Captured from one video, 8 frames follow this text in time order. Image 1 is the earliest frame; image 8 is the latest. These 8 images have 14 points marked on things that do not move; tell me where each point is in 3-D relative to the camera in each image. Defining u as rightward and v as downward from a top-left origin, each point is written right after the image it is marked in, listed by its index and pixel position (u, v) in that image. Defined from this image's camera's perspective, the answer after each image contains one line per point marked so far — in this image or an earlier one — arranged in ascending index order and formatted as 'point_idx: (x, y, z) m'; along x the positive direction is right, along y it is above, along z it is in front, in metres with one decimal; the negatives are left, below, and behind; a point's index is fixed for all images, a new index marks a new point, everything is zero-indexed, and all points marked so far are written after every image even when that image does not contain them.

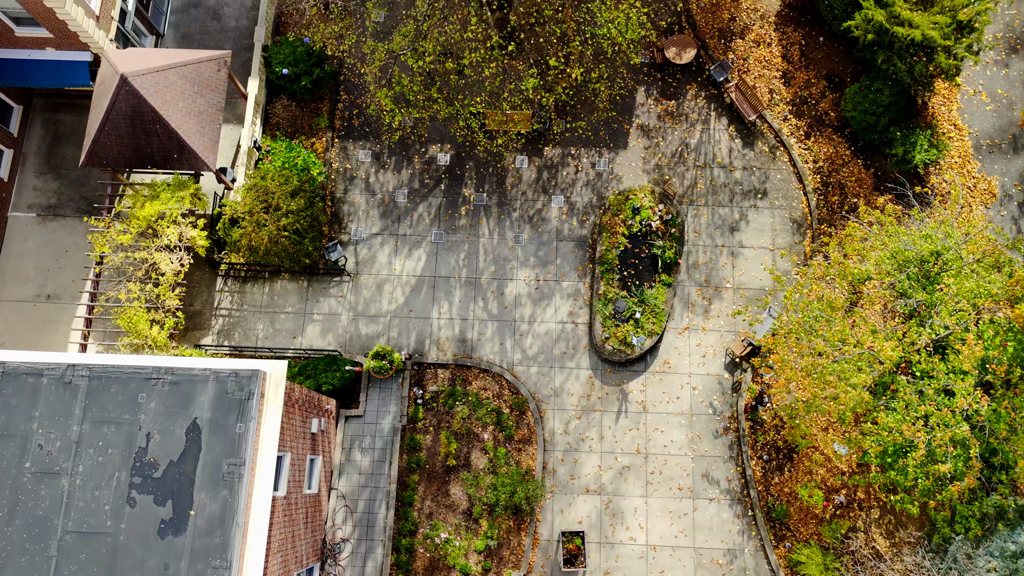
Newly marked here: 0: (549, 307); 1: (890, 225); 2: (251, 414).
0: (+1.1, -0.6, +18.4) m
1: (+9.0, +1.6, +14.2) m
2: (-5.1, -2.6, +11.3) m
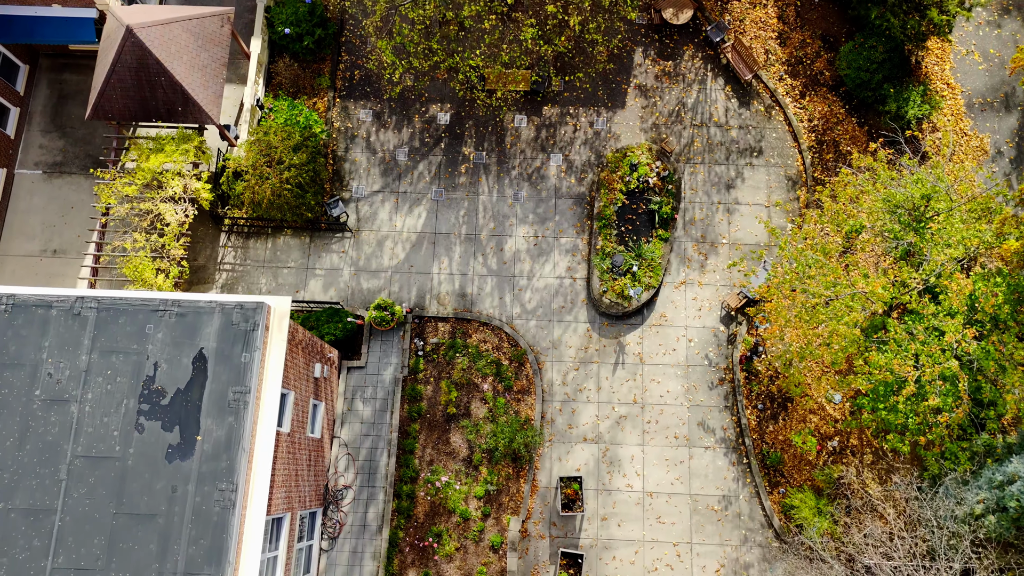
0: (+1.1, +0.8, +18.7) m
1: (+8.9, +2.9, +14.5) m
2: (-5.1, -1.2, +11.6) m
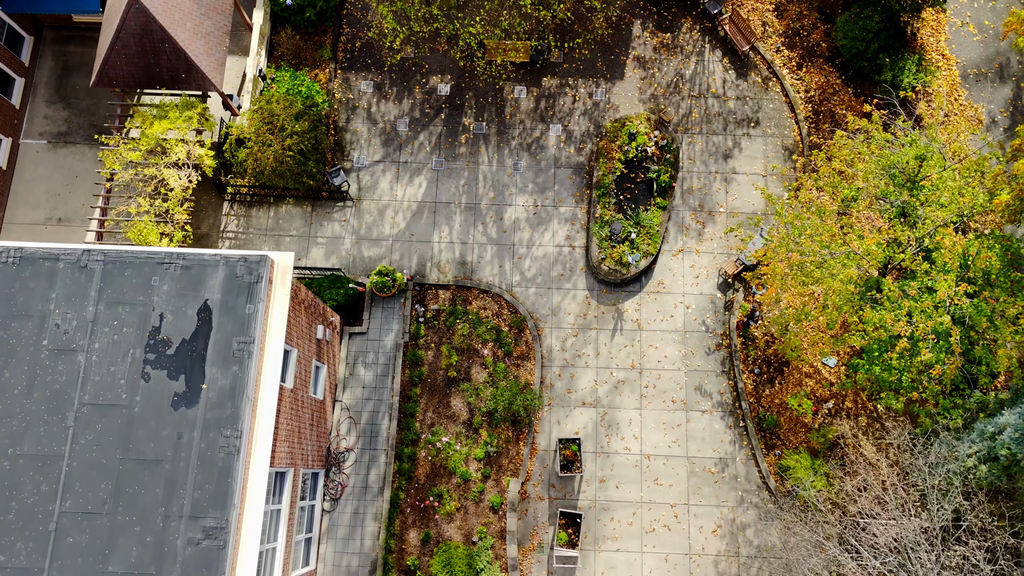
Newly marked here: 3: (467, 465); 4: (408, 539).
0: (+1.1, +1.8, +18.9) m
1: (+8.9, +3.9, +14.7) m
2: (-5.1, -0.2, +11.8) m
3: (-1.3, -4.9, +16.8) m
4: (-2.8, -6.8, +16.2) m
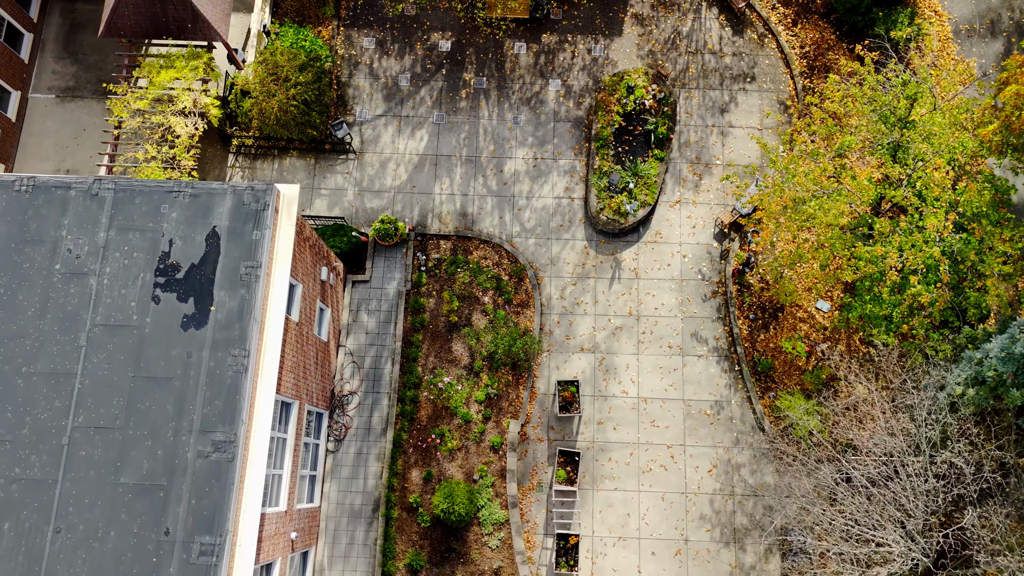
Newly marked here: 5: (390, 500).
0: (+1.1, +3.4, +19.2) m
1: (+8.9, +5.5, +15.0) m
2: (-5.1, +1.3, +12.1) m
3: (-1.3, -3.4, +17.1) m
4: (-2.8, -5.3, +16.5) m
5: (-3.3, -5.8, +16.2) m
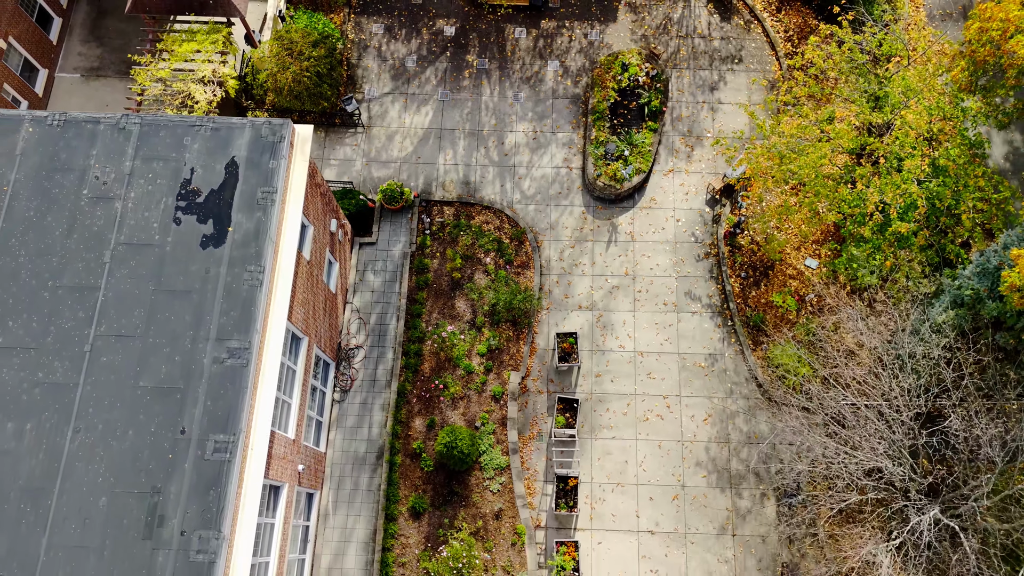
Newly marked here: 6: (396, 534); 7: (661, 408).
0: (+1.1, +4.5, +20.1) m
1: (+9.0, +6.9, +16.1) m
2: (-5.1, +2.9, +12.9) m
3: (-1.2, -2.1, +17.6) m
4: (-2.8, -3.9, +16.9) m
5: (-3.3, -4.4, +16.6) m
6: (-3.0, -6.5, +15.8) m
7: (+4.3, -3.4, +17.1) m
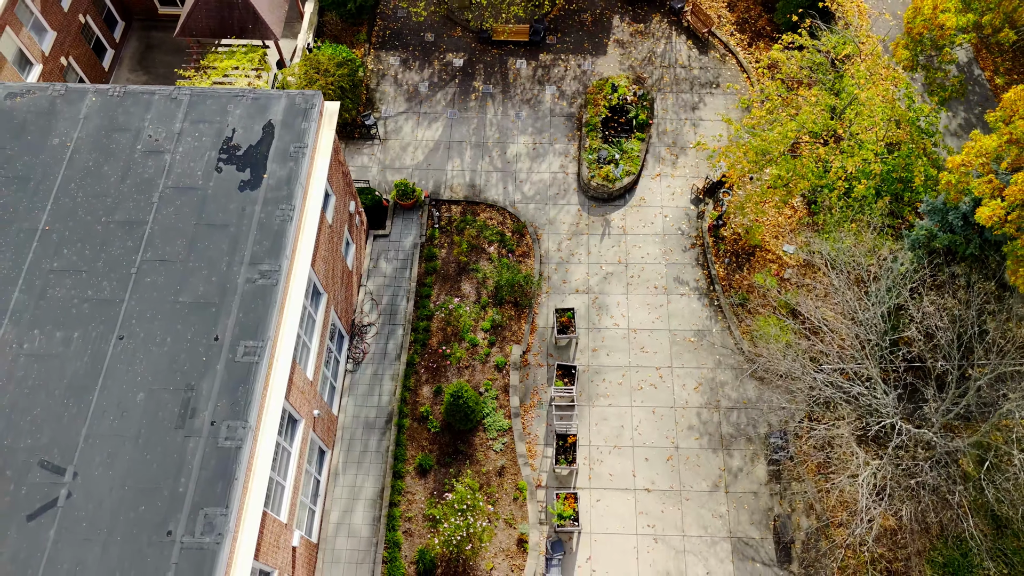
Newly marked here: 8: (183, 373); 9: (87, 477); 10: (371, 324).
0: (+1.2, +4.7, +22.2) m
1: (+9.0, +7.6, +18.6) m
2: (-5.0, +4.2, +14.9) m
3: (-1.2, -1.4, +18.8) m
4: (-2.7, -3.2, +17.8) m
5: (-3.2, -3.6, +17.4) m
6: (-3.0, -5.5, +16.3) m
7: (+4.3, -2.7, +18.1) m
8: (-6.5, -1.7, +11.9) m
9: (-7.8, -3.5, +11.0) m
10: (-4.5, -1.2, +19.0) m
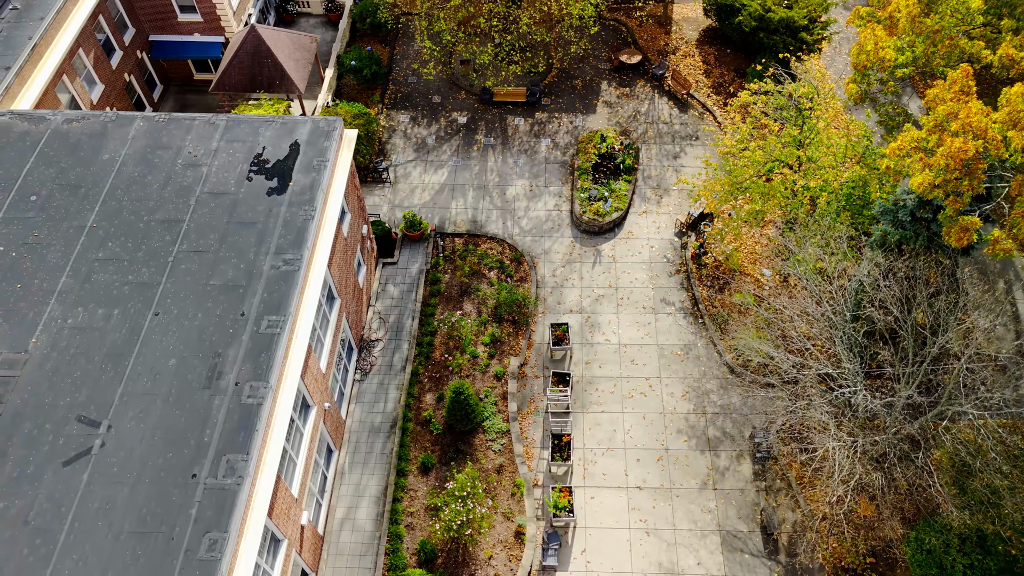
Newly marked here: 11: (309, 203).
0: (+1.1, +3.5, +24.3) m
1: (+9.0, +6.9, +21.2) m
2: (-5.0, +4.2, +16.9) m
3: (-1.3, -2.0, +20.0) m
4: (-2.8, -3.6, +18.8) m
5: (-3.3, -3.9, +18.3) m
6: (-3.0, -5.7, +17.0) m
7: (+4.3, -3.2, +19.1) m
8: (-6.6, -1.2, +13.1) m
9: (-7.8, -2.8, +12.0) m
10: (-4.6, -1.7, +20.2) m
11: (-5.3, +2.1, +15.6) m
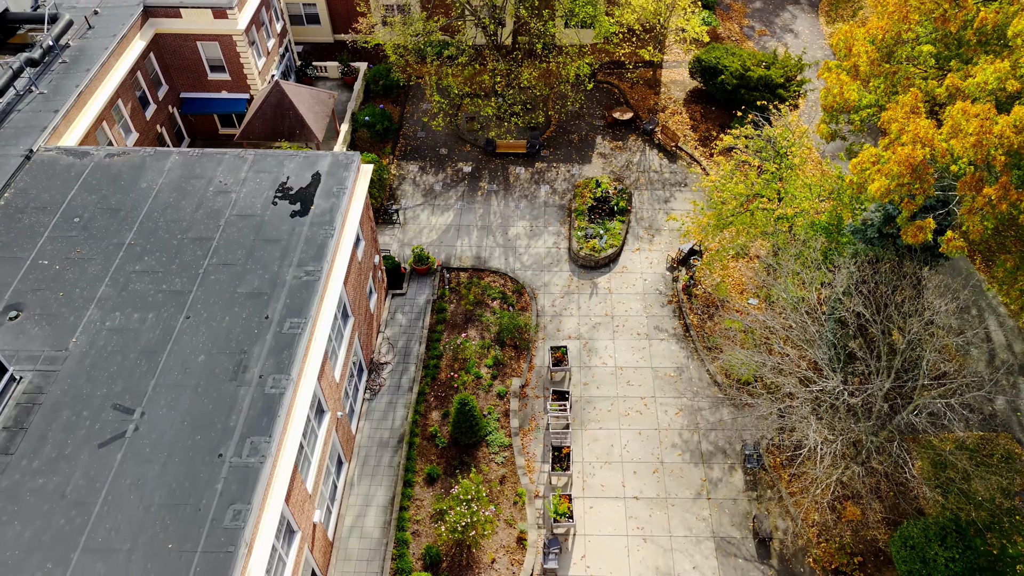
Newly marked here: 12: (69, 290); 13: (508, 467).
0: (+1.2, +2.1, +25.9) m
1: (+9.1, +5.8, +23.2) m
2: (-4.9, +3.6, +18.7) m
3: (-1.2, -2.9, +21.0) m
4: (-2.7, -4.3, +19.6) m
5: (-3.2, -4.6, +19.1) m
6: (-3.0, -6.2, +17.5) m
7: (+4.3, -4.0, +20.0) m
8: (-6.5, -1.3, +14.2) m
9: (-7.8, -2.7, +12.9) m
10: (-4.5, -2.7, +21.3) m
11: (-5.2, +1.7, +17.1) m
12: (-11.4, -0.1, +15.3) m
13: (-0.1, -5.5, +18.2) m
